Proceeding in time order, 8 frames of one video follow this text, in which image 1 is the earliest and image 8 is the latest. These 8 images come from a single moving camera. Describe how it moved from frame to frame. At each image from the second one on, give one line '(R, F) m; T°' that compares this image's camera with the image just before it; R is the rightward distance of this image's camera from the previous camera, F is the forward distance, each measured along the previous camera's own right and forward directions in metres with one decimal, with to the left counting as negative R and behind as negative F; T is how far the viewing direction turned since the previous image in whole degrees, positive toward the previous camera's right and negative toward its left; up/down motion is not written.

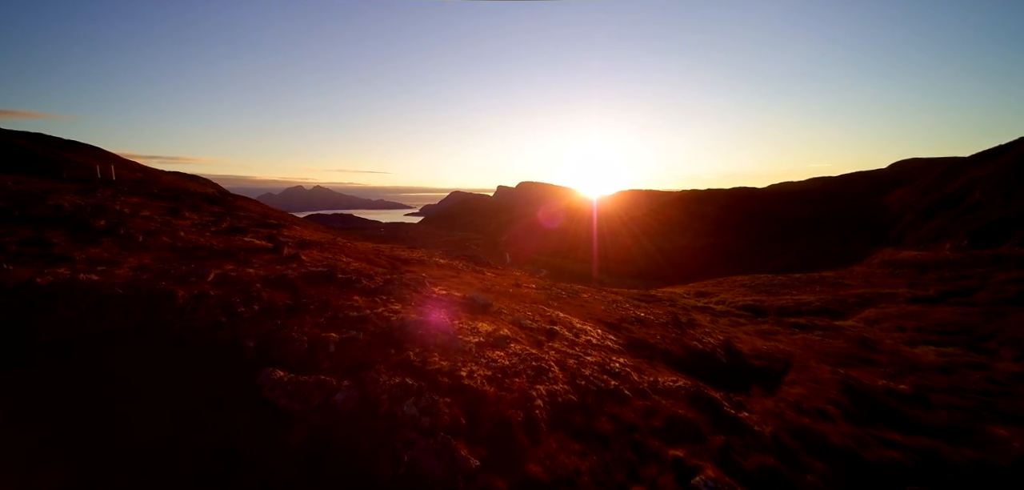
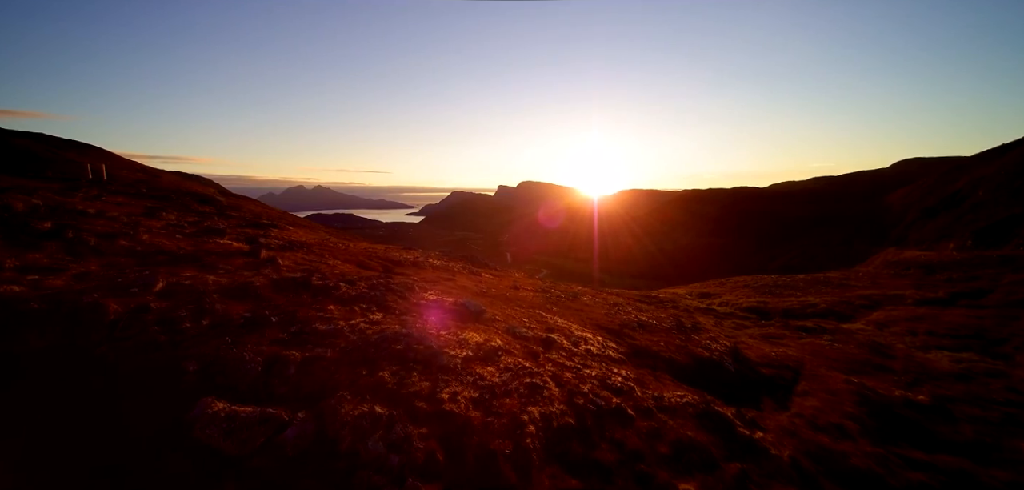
(+0.4, +2.0) m; 0°
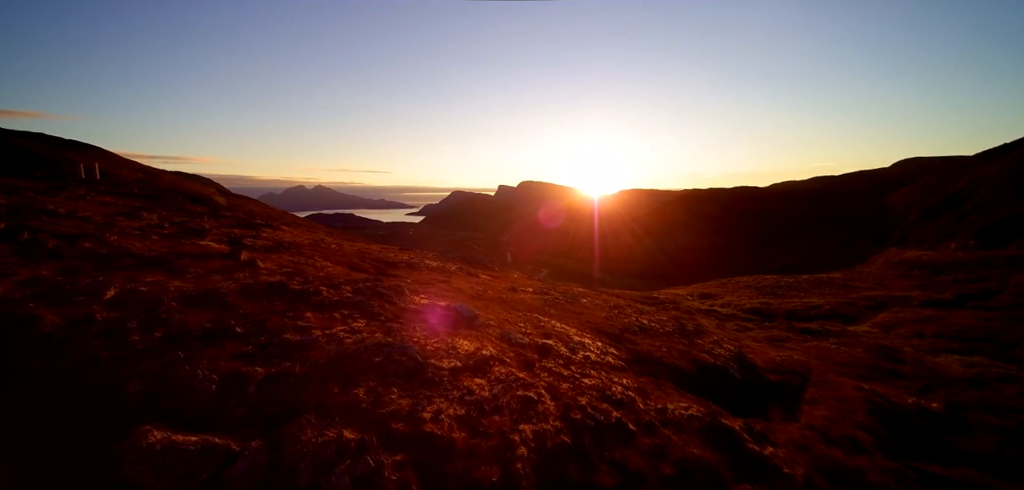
(+0.4, +1.4) m; 0°
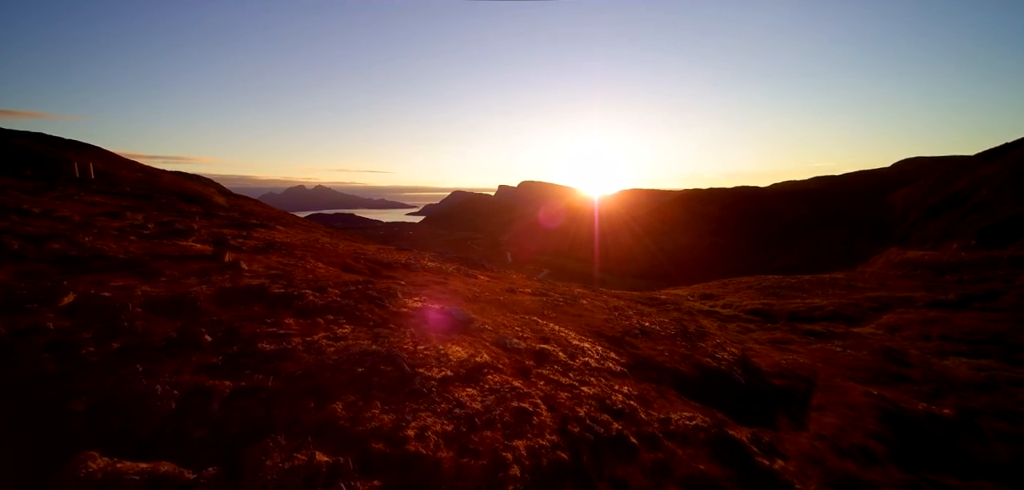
(+0.2, +1.1) m; 0°
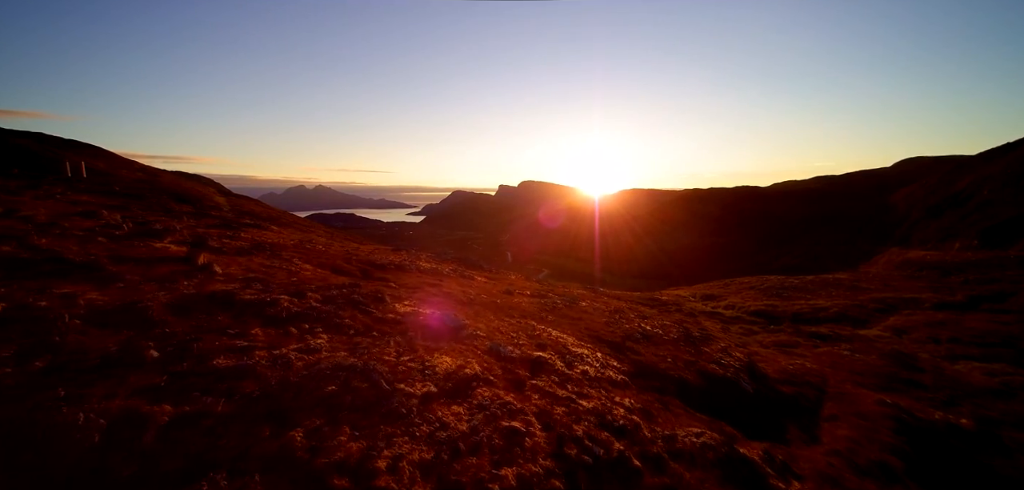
(+0.4, +1.6) m; 0°
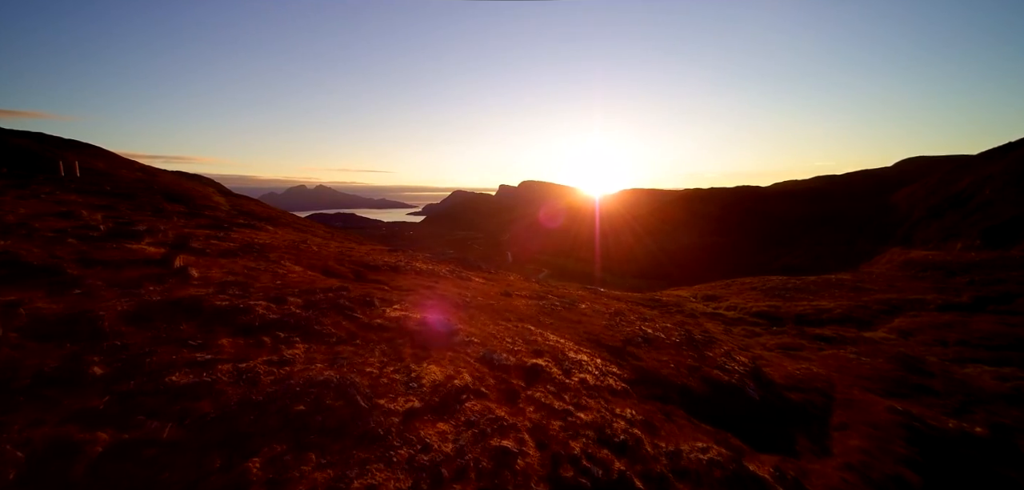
(+0.3, +1.2) m; 0°
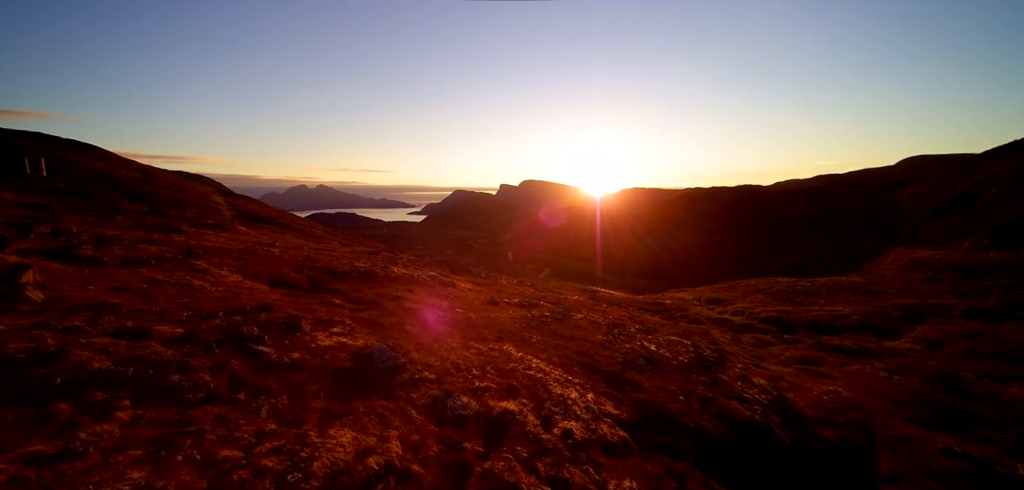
(+1.5, +5.4) m; 0°
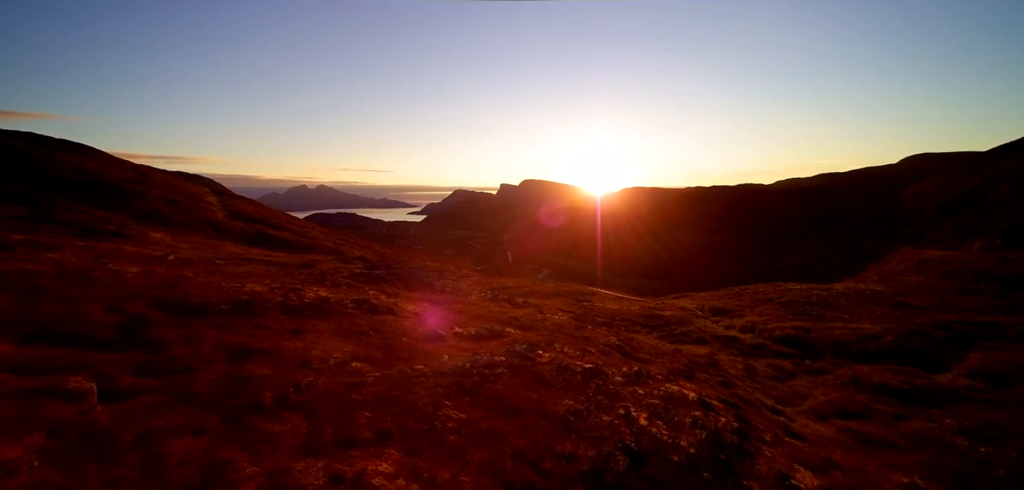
(+4.4, +11.6) m; 0°
